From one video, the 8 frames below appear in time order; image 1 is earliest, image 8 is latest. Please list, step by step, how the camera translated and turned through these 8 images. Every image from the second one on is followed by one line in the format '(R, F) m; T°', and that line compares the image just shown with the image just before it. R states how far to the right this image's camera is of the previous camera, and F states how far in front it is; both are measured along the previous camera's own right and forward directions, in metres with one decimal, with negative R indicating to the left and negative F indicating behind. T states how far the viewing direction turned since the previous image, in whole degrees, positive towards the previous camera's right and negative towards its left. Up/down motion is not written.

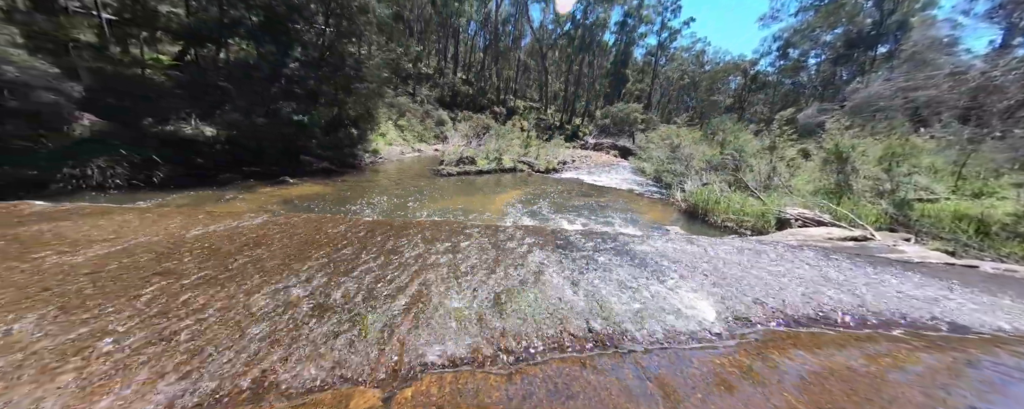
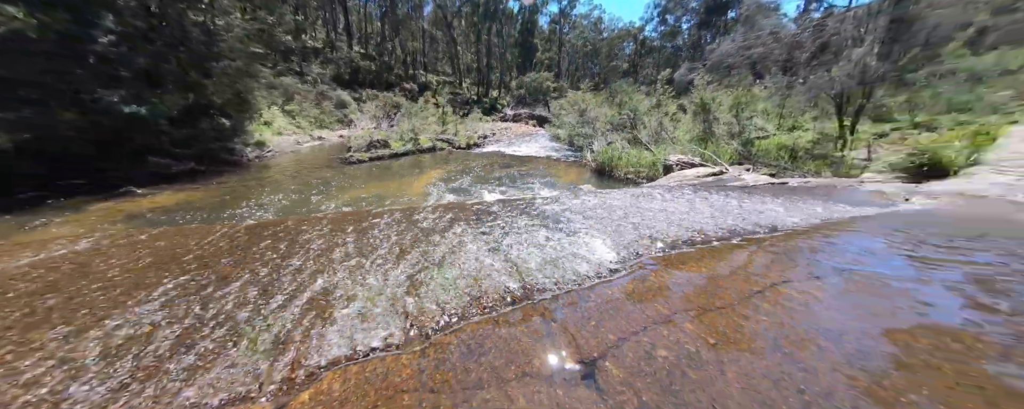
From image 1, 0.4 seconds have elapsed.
(+0.1, 0.0) m; +14°
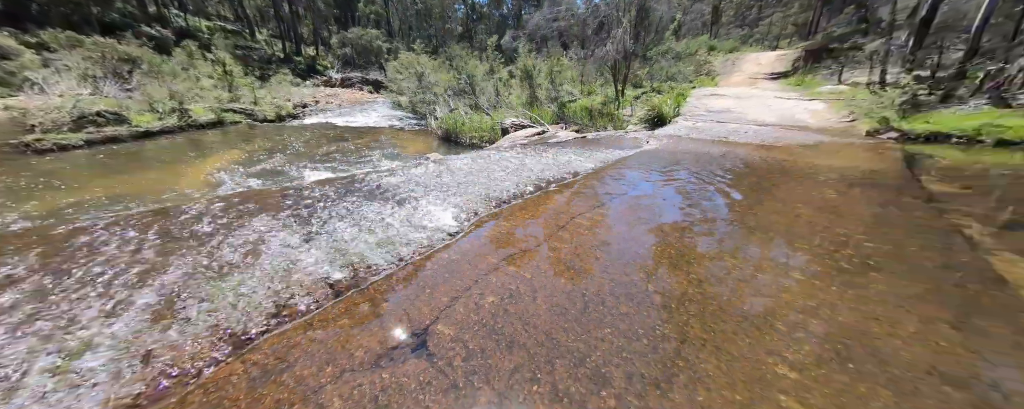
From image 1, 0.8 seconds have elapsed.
(+0.1, 0.0) m; +26°
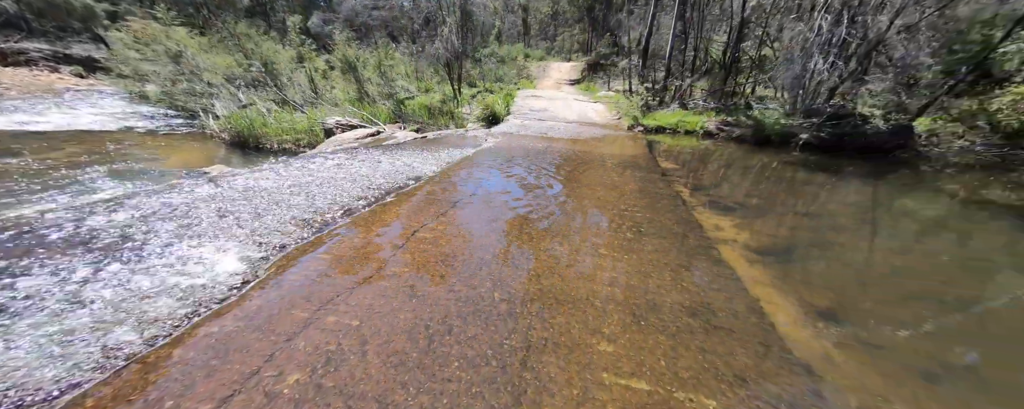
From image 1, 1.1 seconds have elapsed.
(+0.1, +0.1) m; +27°
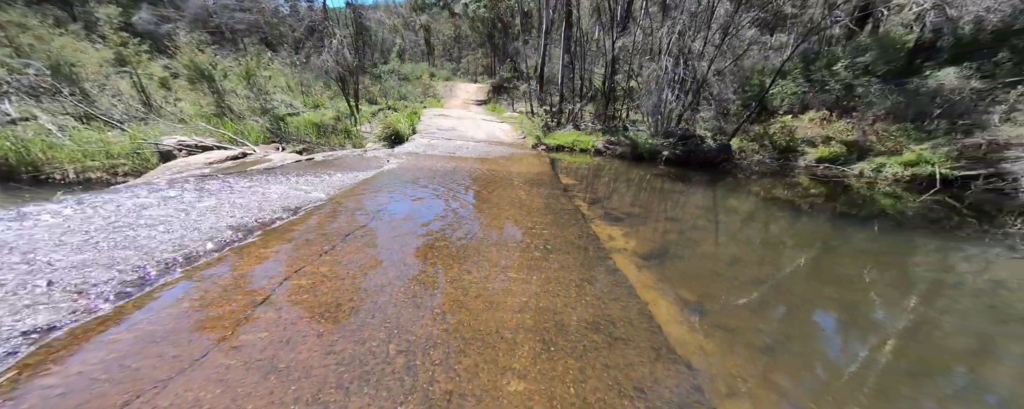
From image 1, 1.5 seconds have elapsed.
(+0.1, +0.1) m; +16°
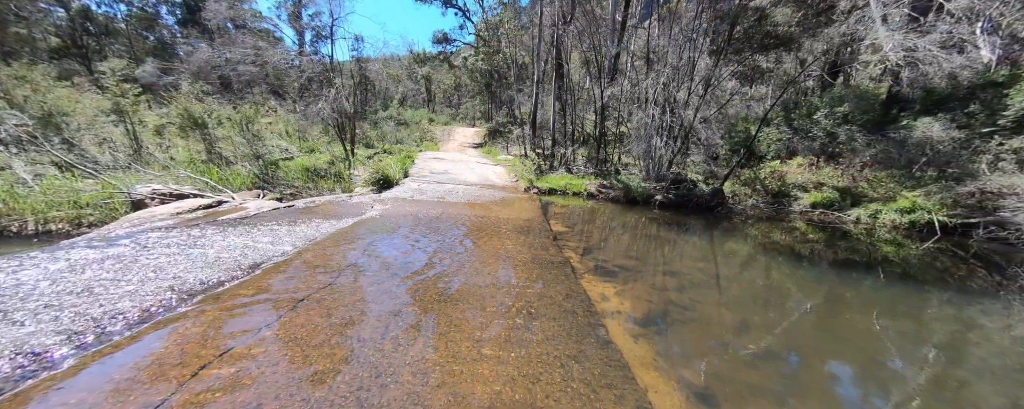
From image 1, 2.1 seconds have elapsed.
(+0.2, +0.3) m; +1°
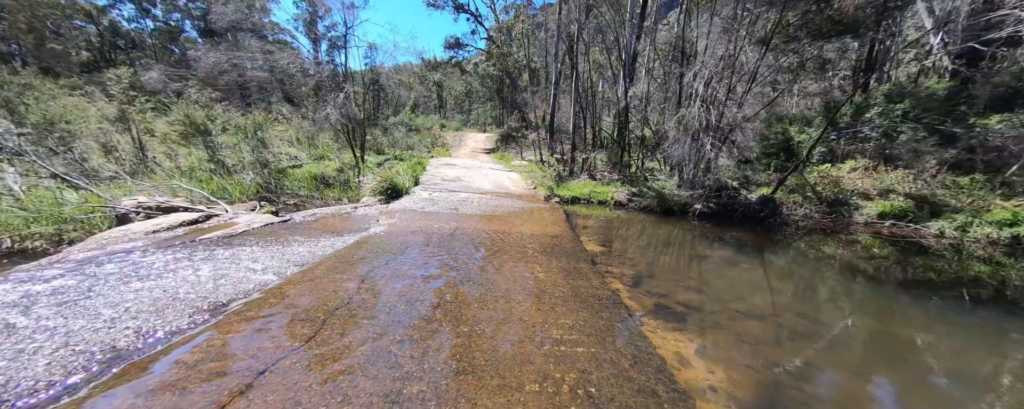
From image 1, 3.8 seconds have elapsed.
(-0.2, +0.8) m; -2°
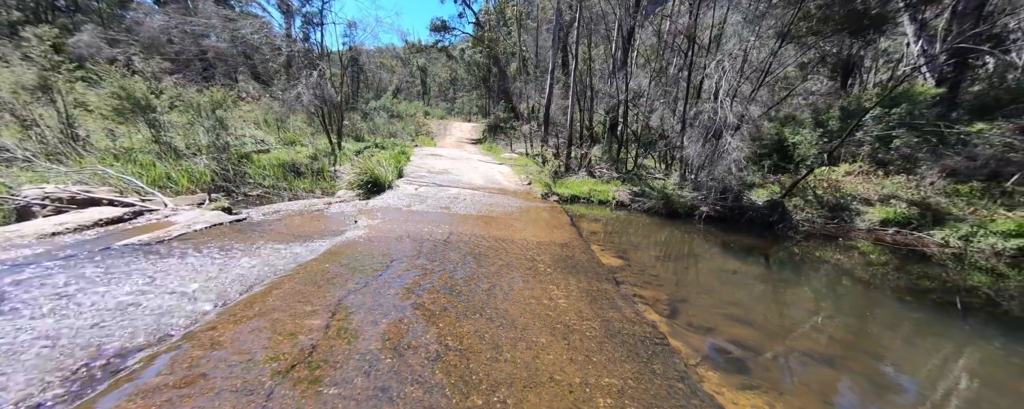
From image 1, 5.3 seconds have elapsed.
(-0.3, +0.7) m; +3°
